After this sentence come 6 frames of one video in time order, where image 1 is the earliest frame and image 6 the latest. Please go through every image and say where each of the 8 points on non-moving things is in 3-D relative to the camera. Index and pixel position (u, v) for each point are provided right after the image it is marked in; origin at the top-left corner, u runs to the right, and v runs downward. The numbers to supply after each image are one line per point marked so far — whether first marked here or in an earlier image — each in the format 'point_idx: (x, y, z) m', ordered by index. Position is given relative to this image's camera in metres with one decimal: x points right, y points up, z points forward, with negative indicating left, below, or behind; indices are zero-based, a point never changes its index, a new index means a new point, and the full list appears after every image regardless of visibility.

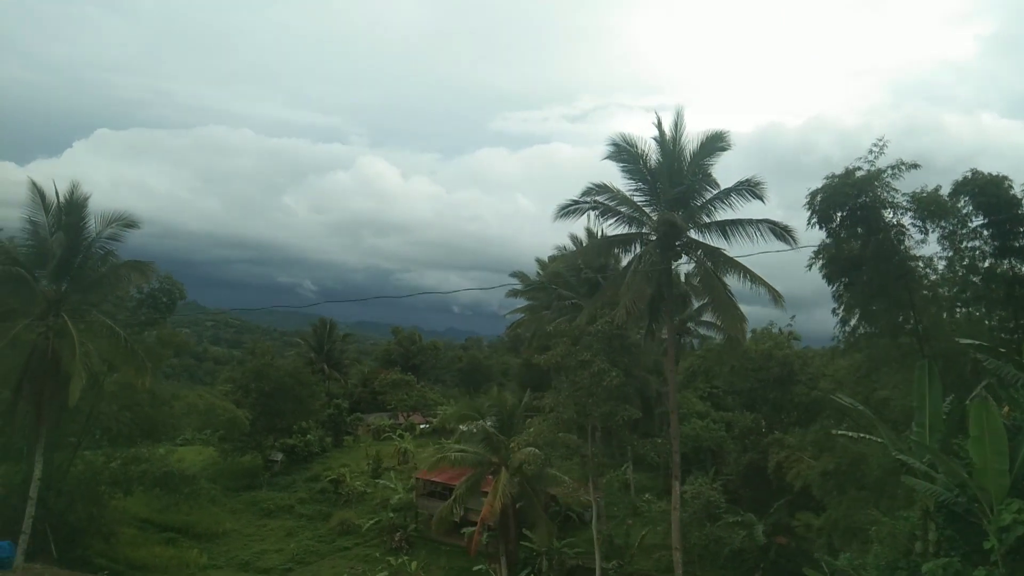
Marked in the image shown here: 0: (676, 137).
0: (+3.3, +3.0, +12.9) m
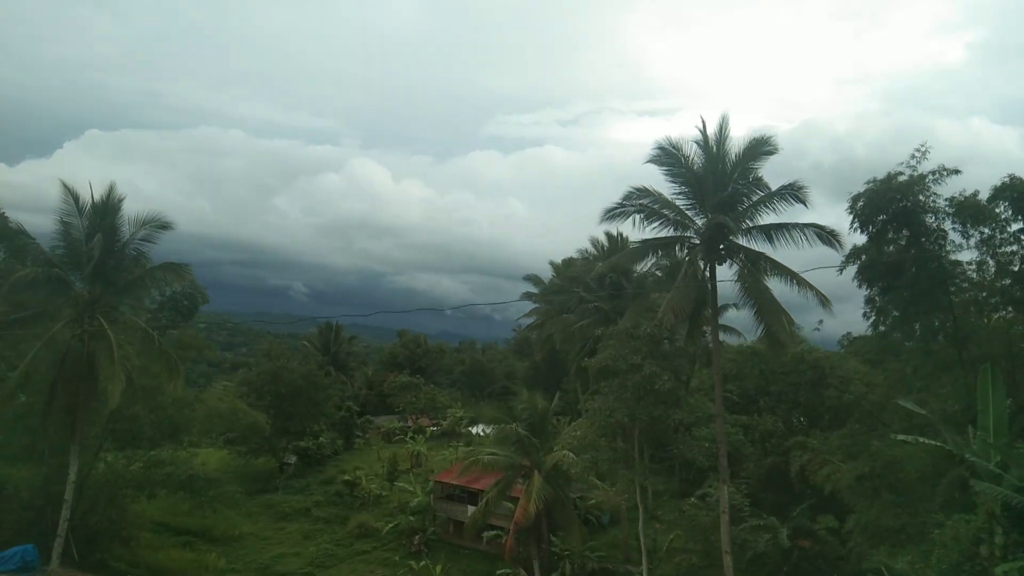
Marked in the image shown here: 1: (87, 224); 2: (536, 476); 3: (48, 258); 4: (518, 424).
0: (+4.2, +2.9, +12.9) m
1: (-9.8, +1.5, +15.3) m
2: (+0.6, -4.6, +16.3) m
3: (-10.4, +0.7, +14.9) m
4: (+0.2, -3.6, +17.3) m
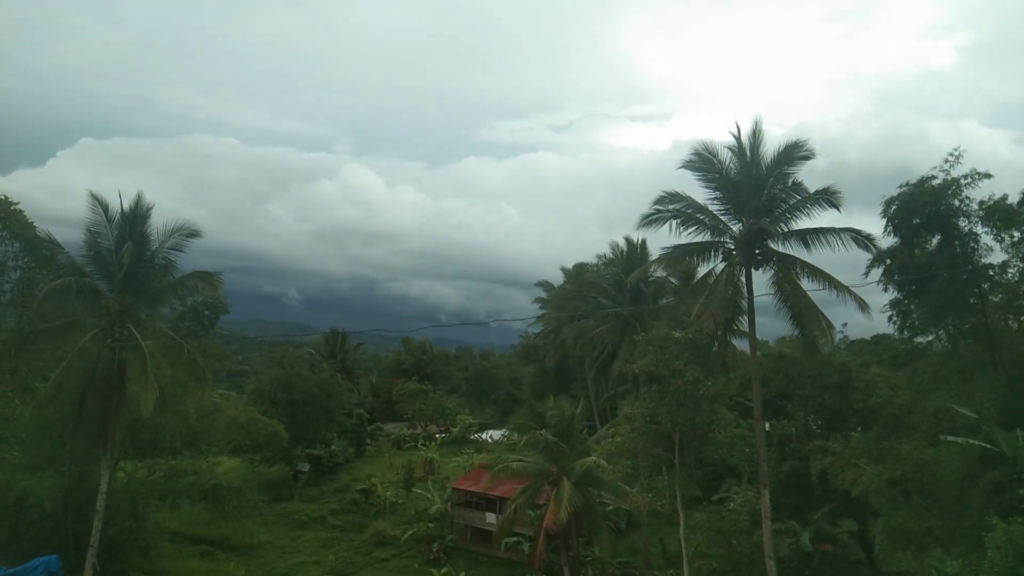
0: (+4.8, +2.8, +12.9) m
1: (-9.1, +1.3, +15.3) m
2: (+1.3, -4.8, +16.2) m
3: (-9.8, +0.4, +14.9) m
4: (+0.9, -3.8, +17.3) m
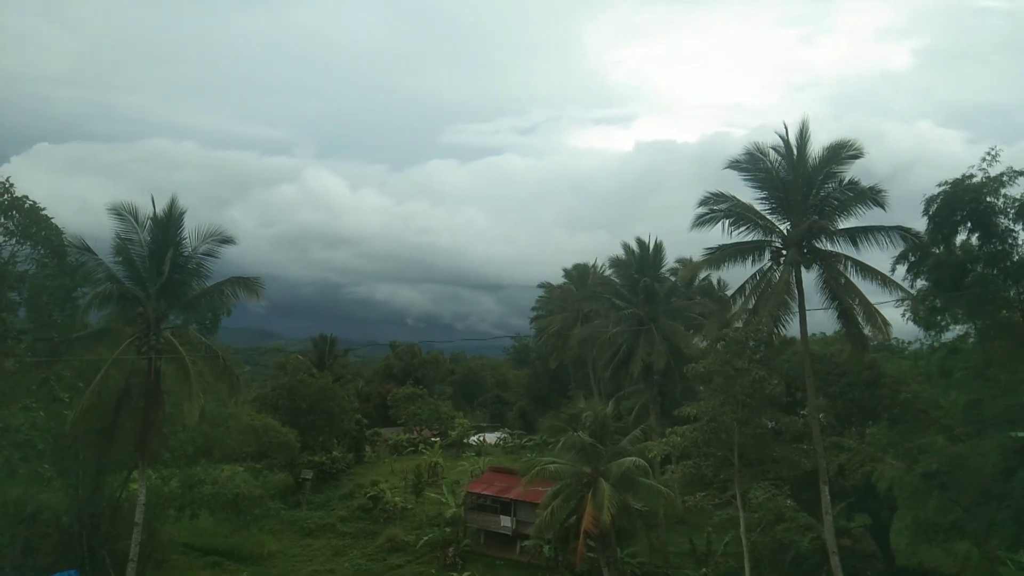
0: (+5.8, +2.8, +13.1) m
1: (-8.2, +1.1, +14.9) m
2: (+2.3, -4.8, +16.2) m
3: (-8.9, +0.3, +14.5) m
4: (+1.8, -3.8, +17.3) m
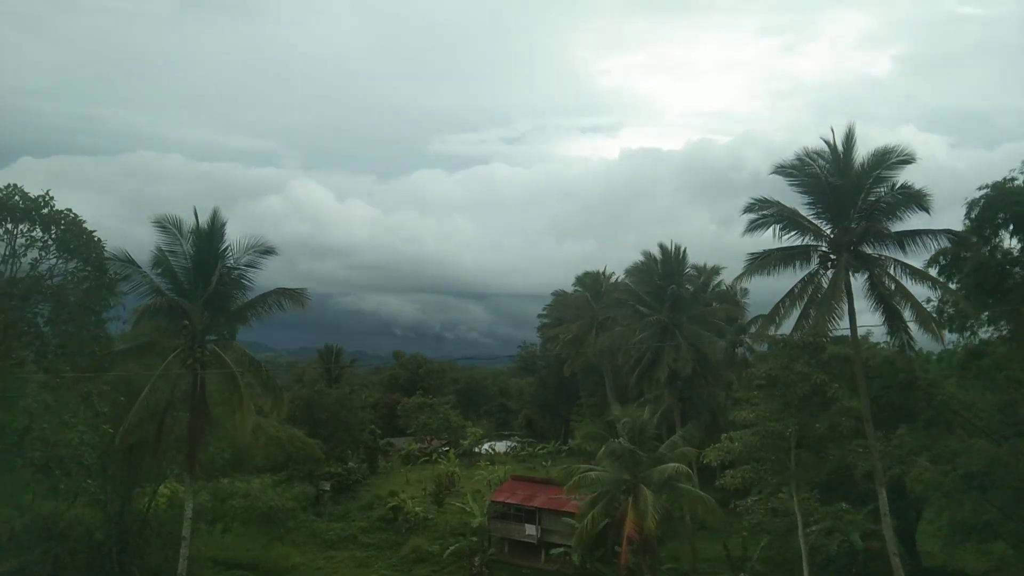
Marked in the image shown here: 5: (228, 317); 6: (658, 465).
0: (+6.7, +2.8, +13.2) m
1: (-7.3, +0.9, +14.9) m
2: (+3.3, -5.0, +16.2) m
3: (-7.9, 0.0, +14.5) m
4: (+2.7, -4.0, +17.3) m
5: (-6.6, -0.6, +15.2) m
6: (+3.7, -4.5, +16.9) m
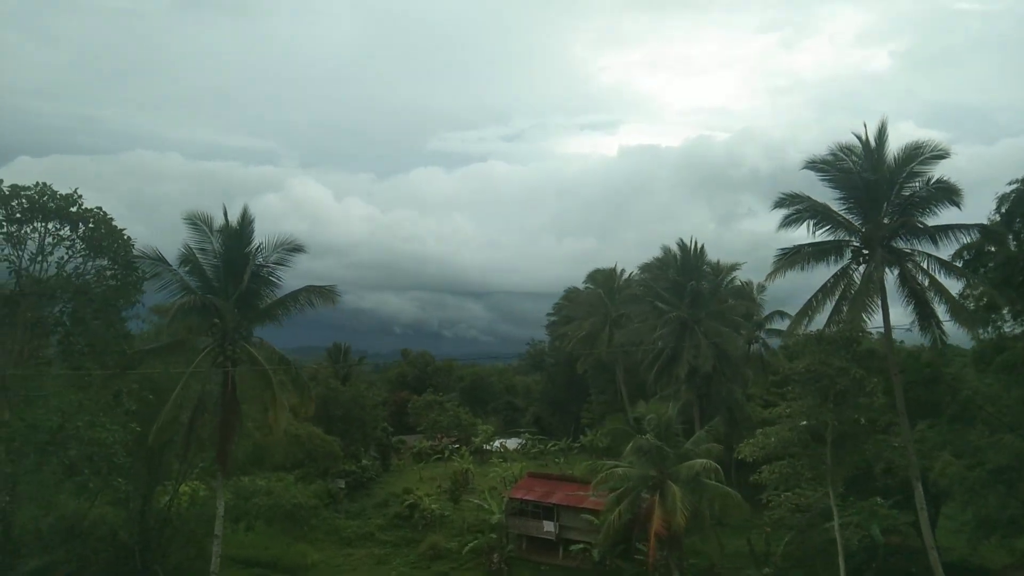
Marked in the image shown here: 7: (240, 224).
0: (+7.3, +2.9, +13.2) m
1: (-6.7, +0.9, +14.9) m
2: (+3.9, -4.9, +16.3) m
3: (-7.3, 0.0, +14.5) m
4: (+3.4, -3.9, +17.3) m
5: (-6.0, -0.6, +15.2) m
6: (+4.3, -4.4, +16.9) m
7: (-6.3, +1.4, +15.0) m
